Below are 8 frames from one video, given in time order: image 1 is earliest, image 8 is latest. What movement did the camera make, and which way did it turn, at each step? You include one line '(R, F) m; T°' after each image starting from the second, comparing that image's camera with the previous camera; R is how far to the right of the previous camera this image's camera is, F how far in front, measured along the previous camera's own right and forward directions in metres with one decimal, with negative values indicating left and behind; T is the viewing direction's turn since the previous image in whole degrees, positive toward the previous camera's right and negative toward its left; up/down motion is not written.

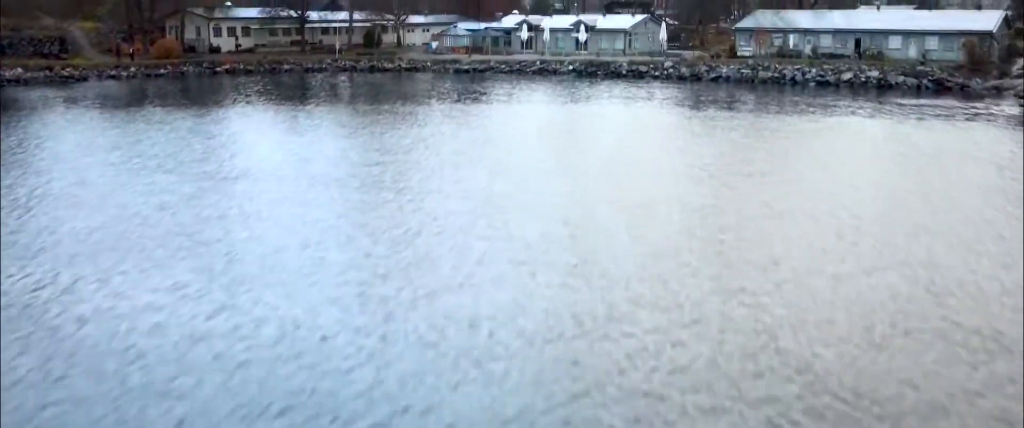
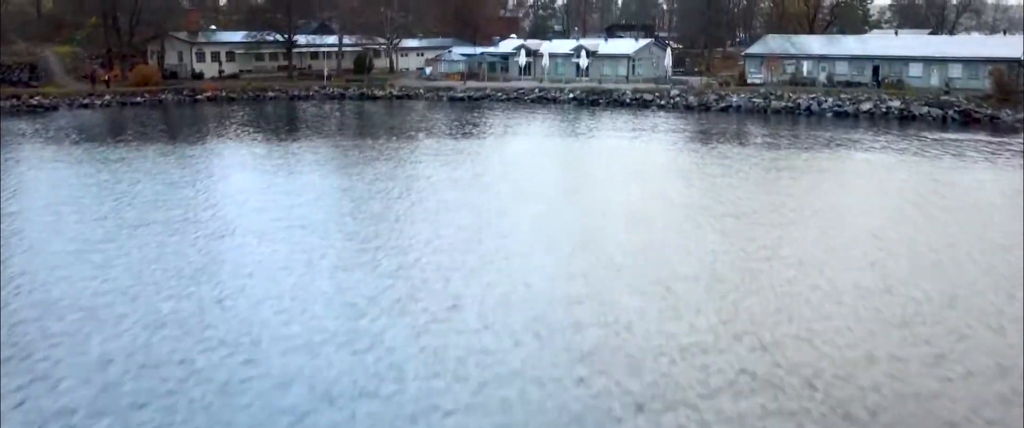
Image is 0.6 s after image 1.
(0.0, +0.7) m; 0°
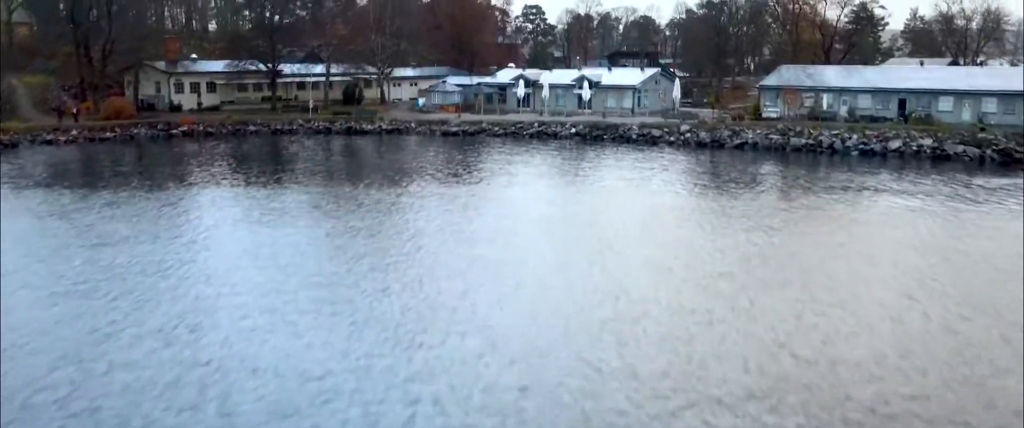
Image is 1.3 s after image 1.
(0.0, +0.9) m; 0°
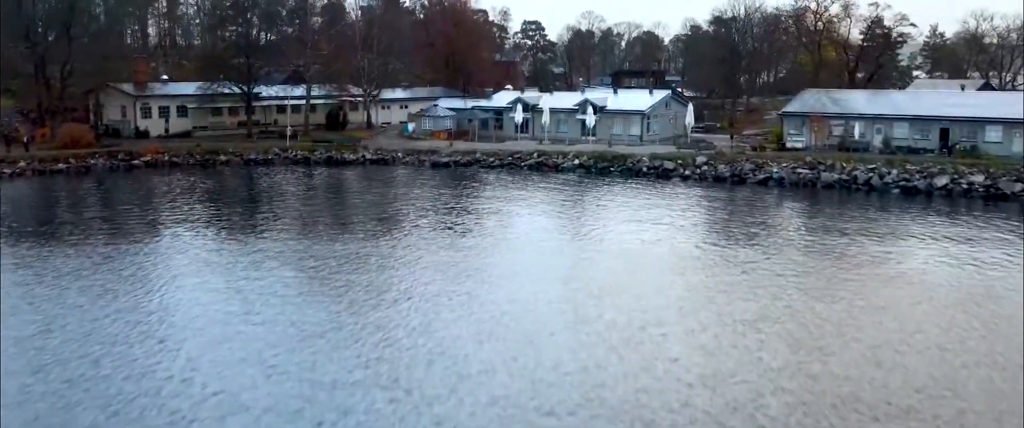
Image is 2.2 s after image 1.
(0.0, +1.1) m; 0°
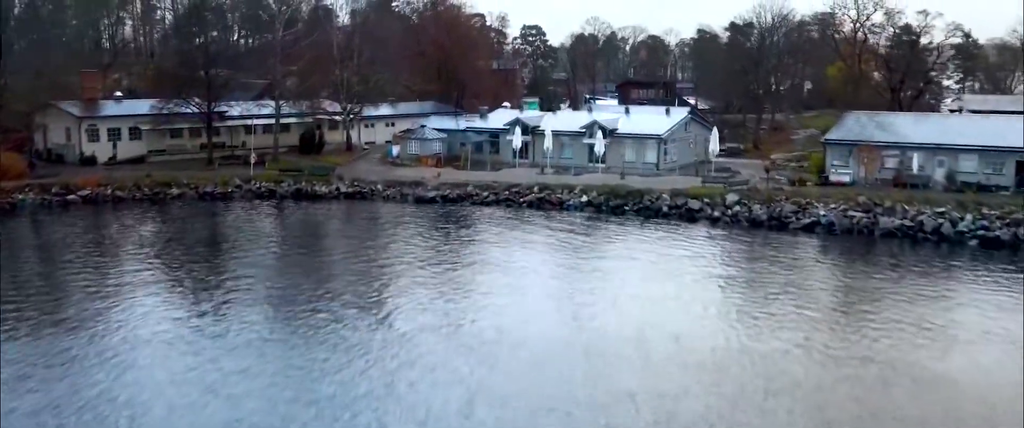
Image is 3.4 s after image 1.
(0.0, +1.5) m; 0°
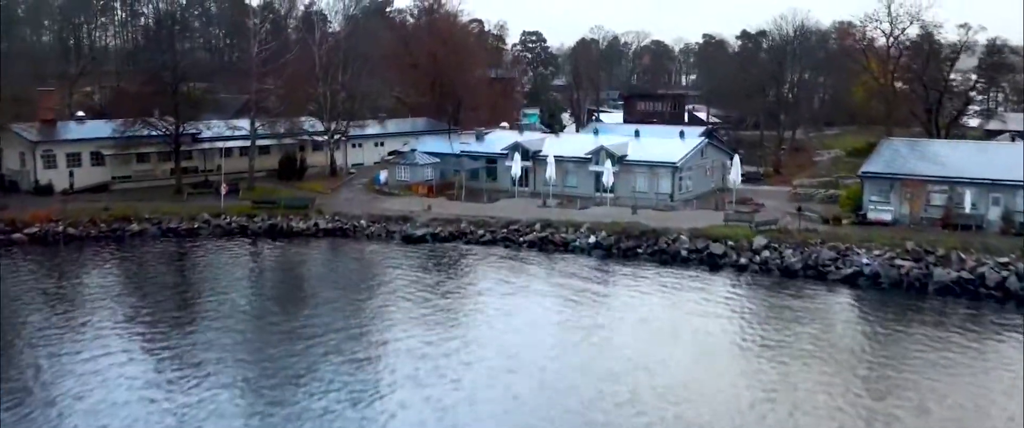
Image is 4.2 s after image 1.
(0.0, +1.0) m; 0°
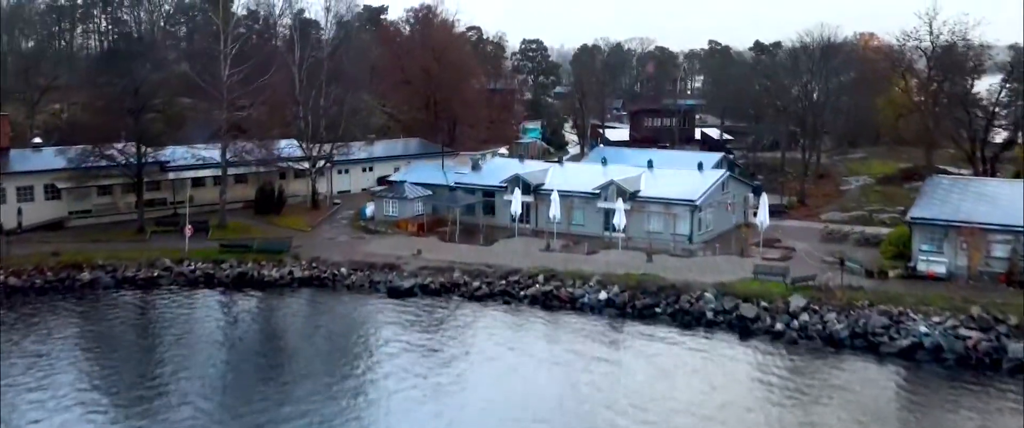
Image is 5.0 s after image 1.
(0.0, +1.0) m; 0°
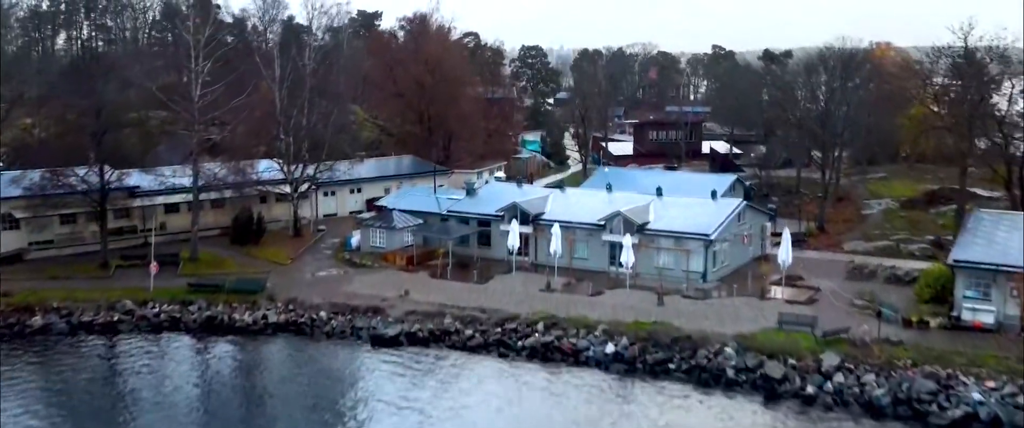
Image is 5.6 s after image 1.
(0.0, +0.7) m; 0°
